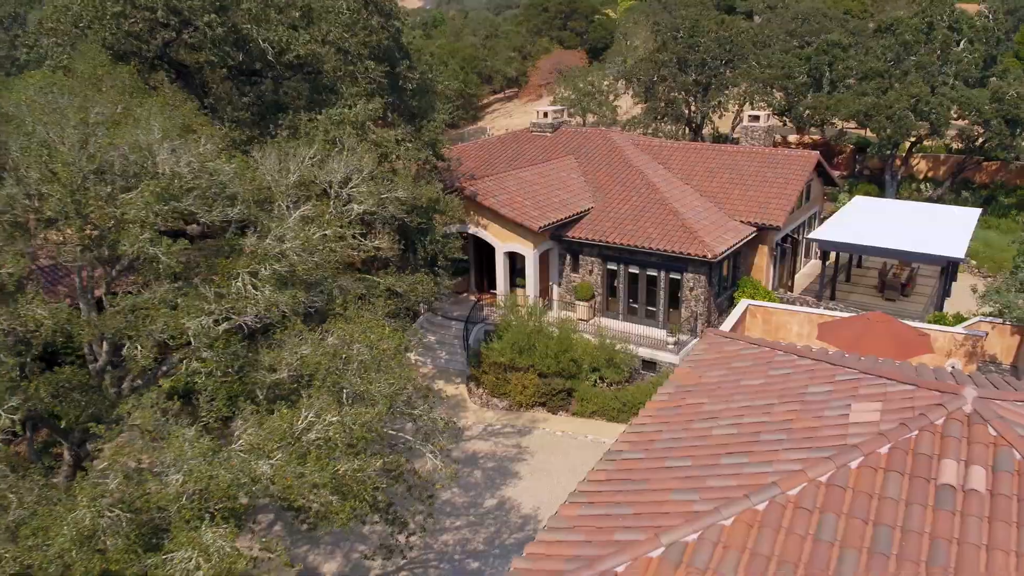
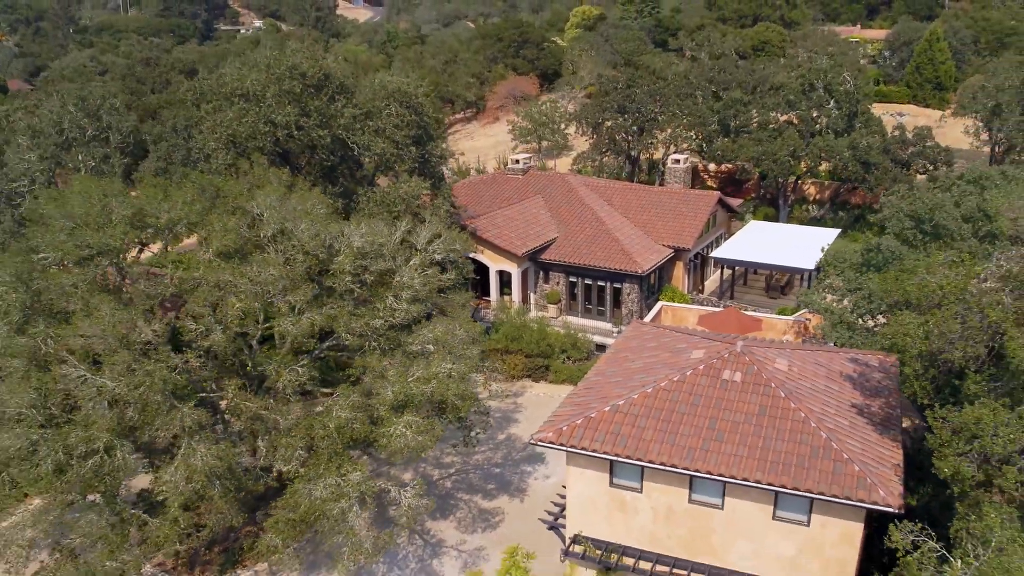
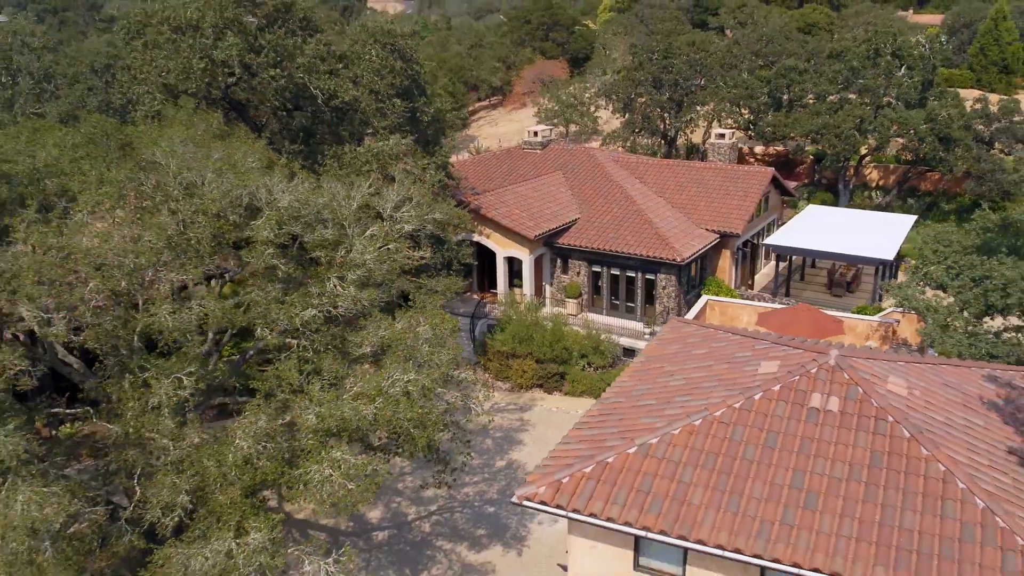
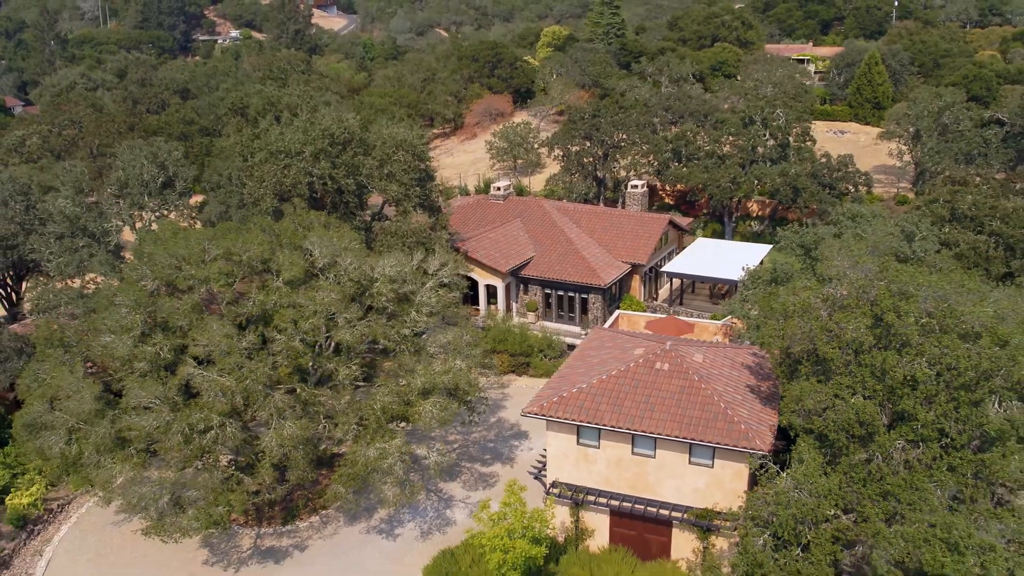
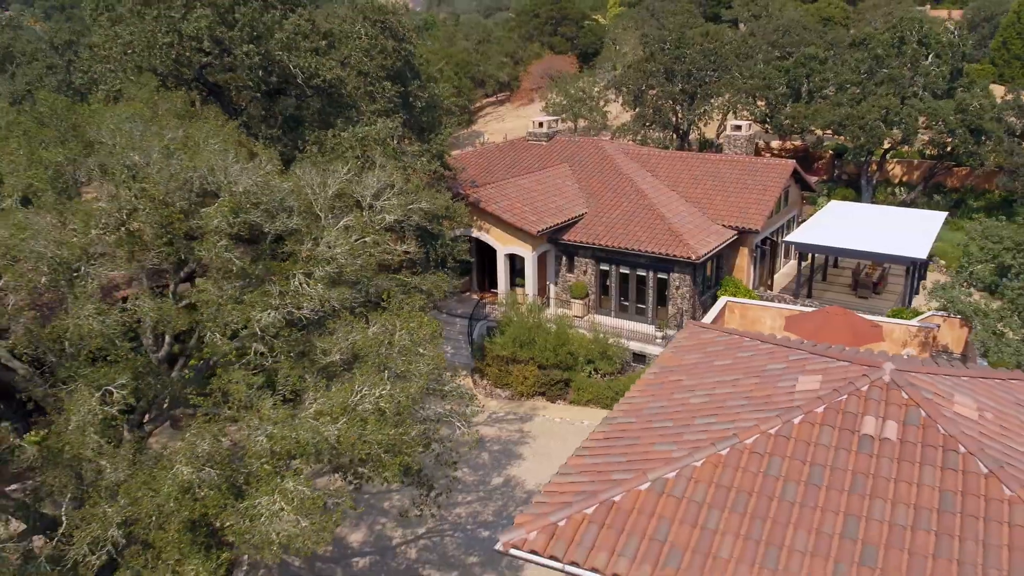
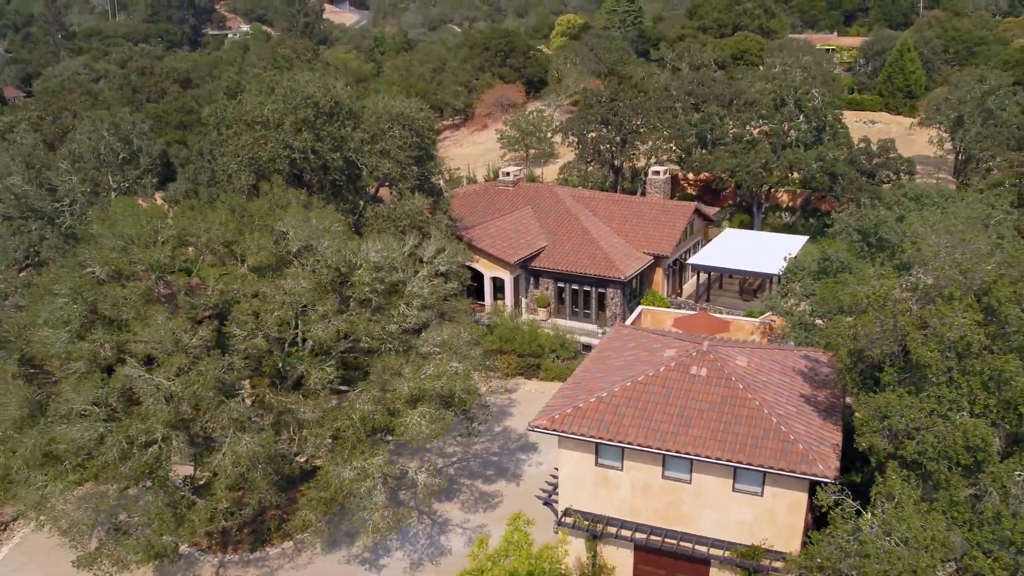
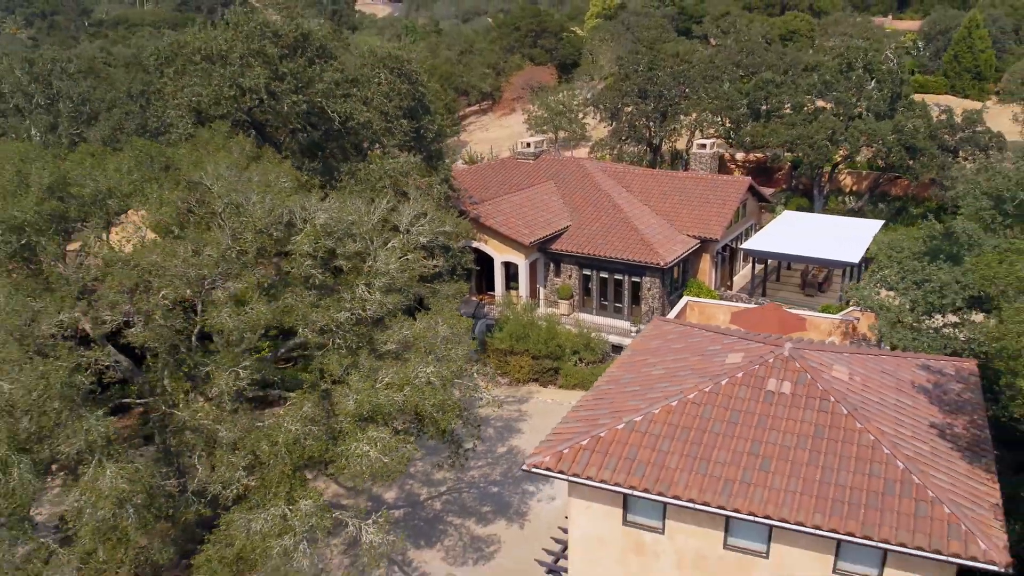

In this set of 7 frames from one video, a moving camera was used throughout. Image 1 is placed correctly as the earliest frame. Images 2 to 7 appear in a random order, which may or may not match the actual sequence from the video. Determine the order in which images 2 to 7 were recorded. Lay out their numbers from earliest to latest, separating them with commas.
5, 3, 7, 2, 6, 4
